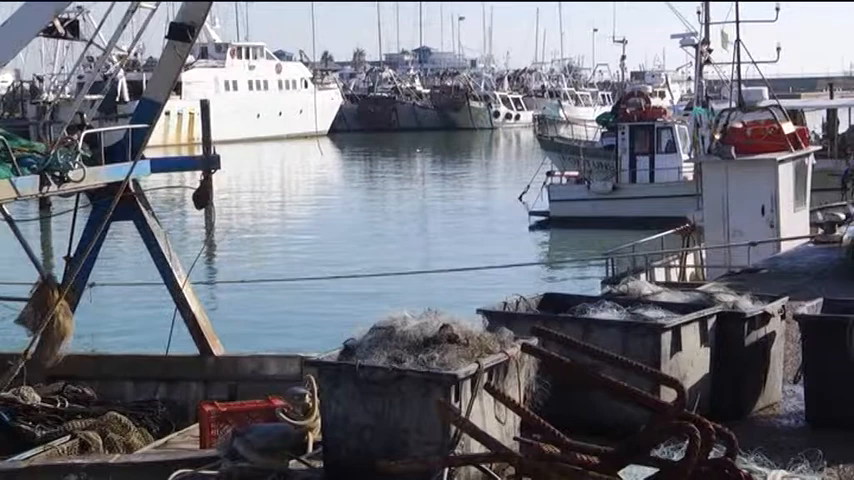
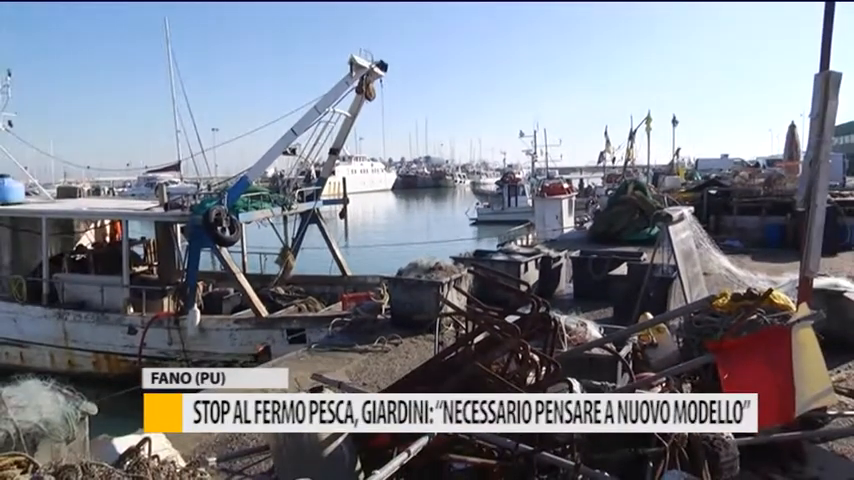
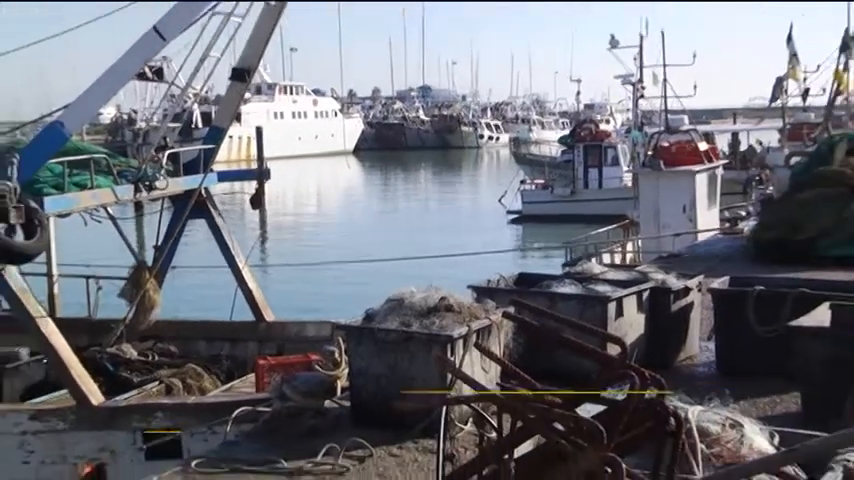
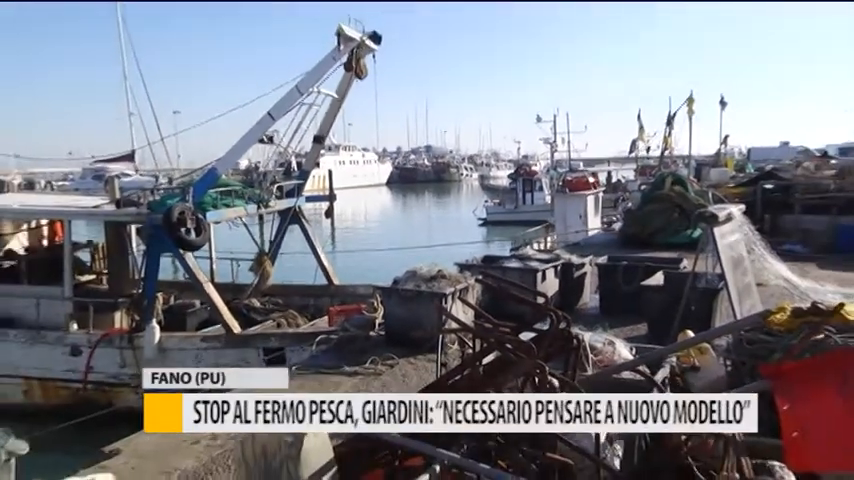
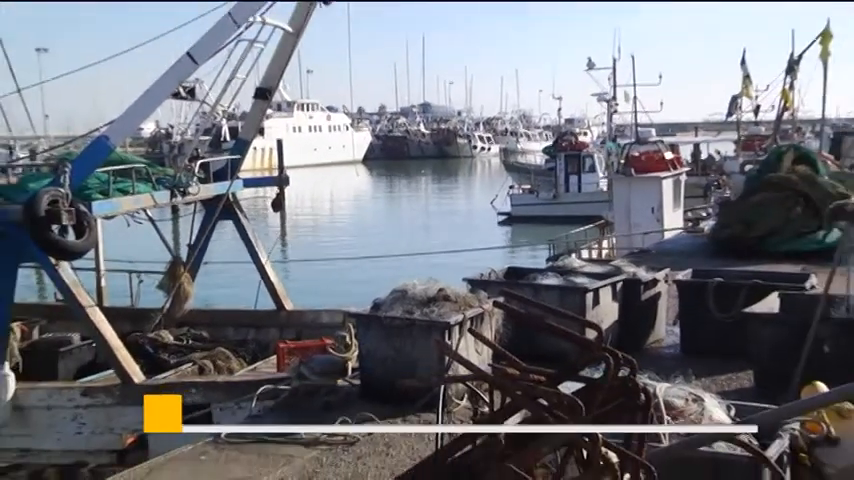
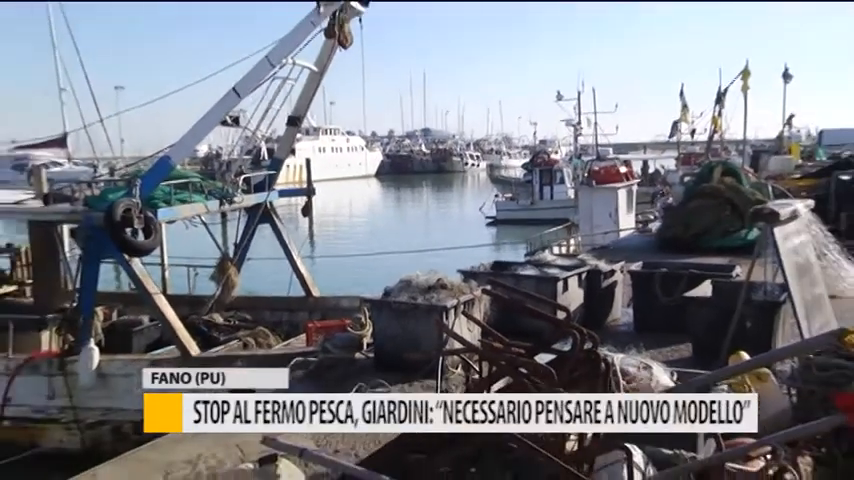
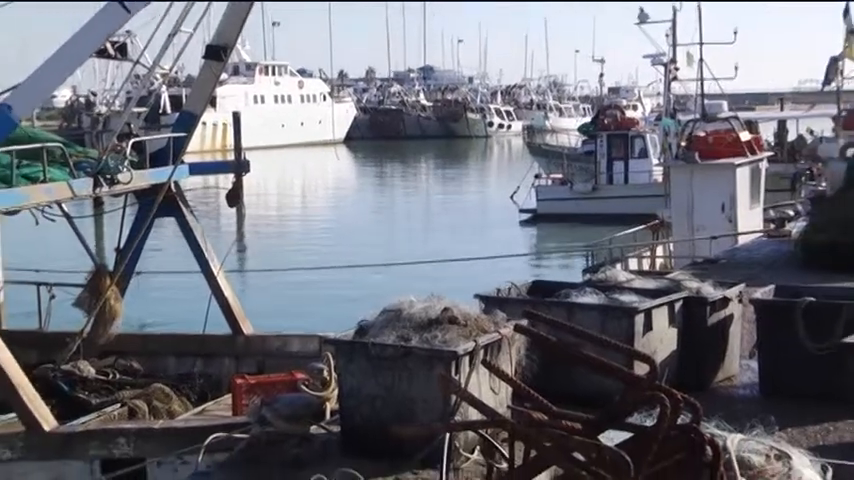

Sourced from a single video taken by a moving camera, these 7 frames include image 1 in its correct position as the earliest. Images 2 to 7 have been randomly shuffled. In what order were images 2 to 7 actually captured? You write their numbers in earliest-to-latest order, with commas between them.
7, 3, 5, 6, 4, 2
